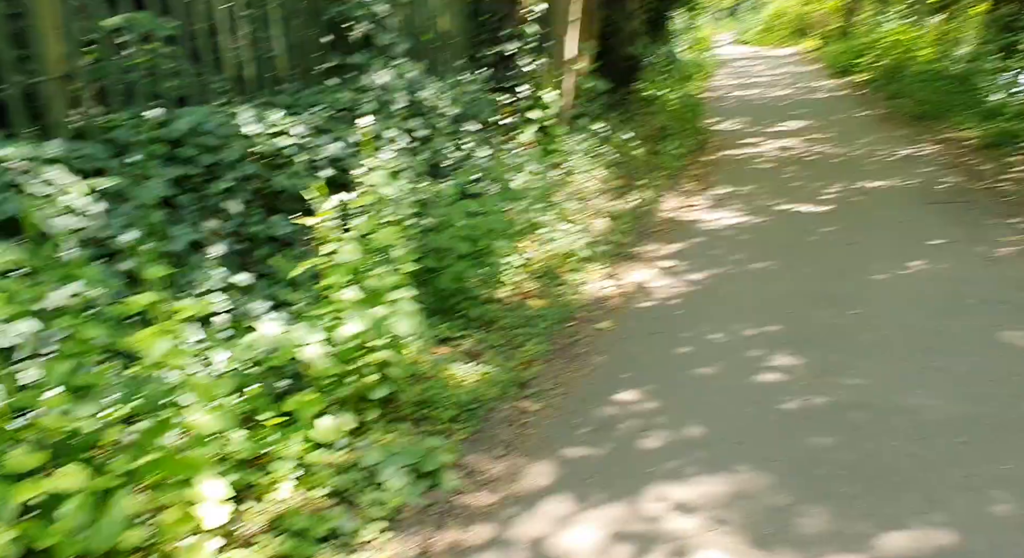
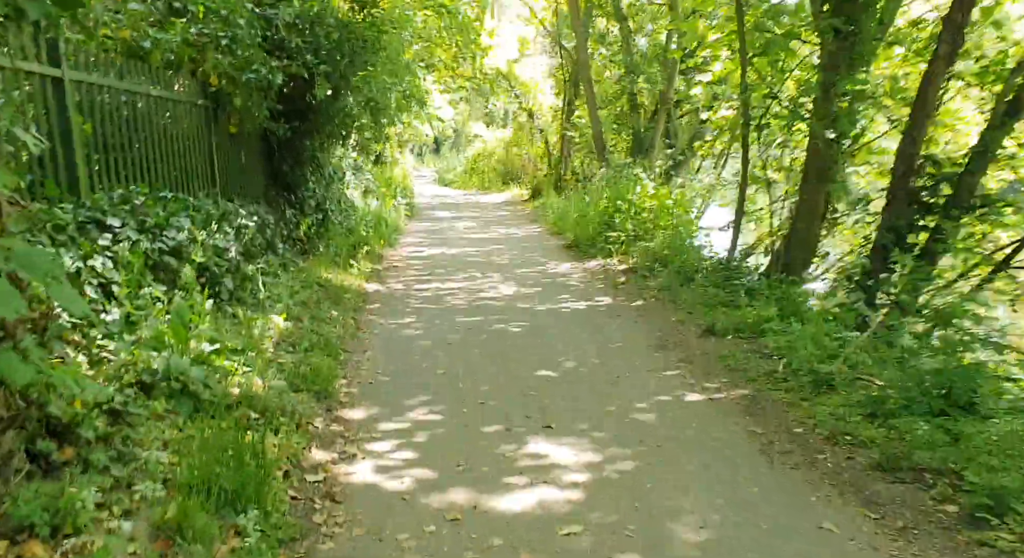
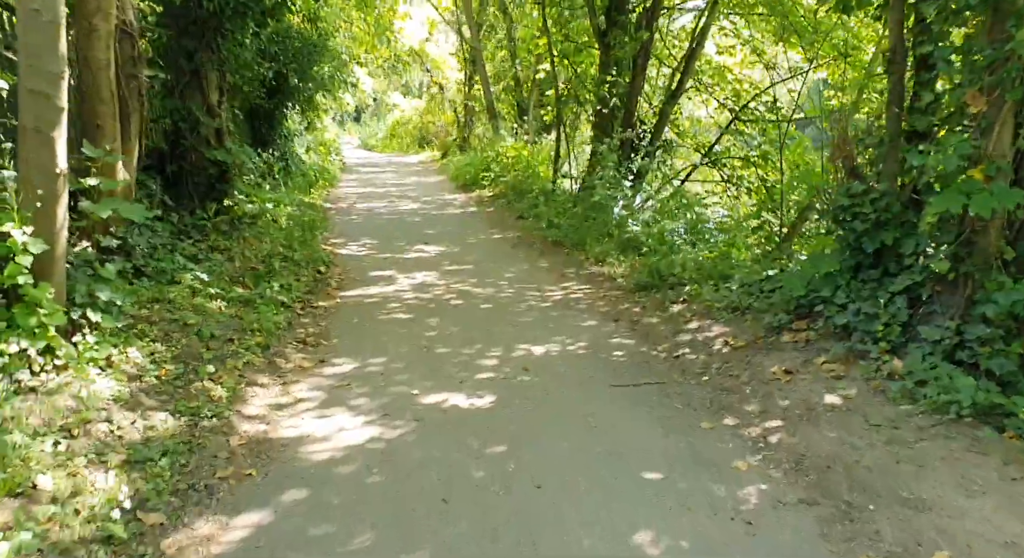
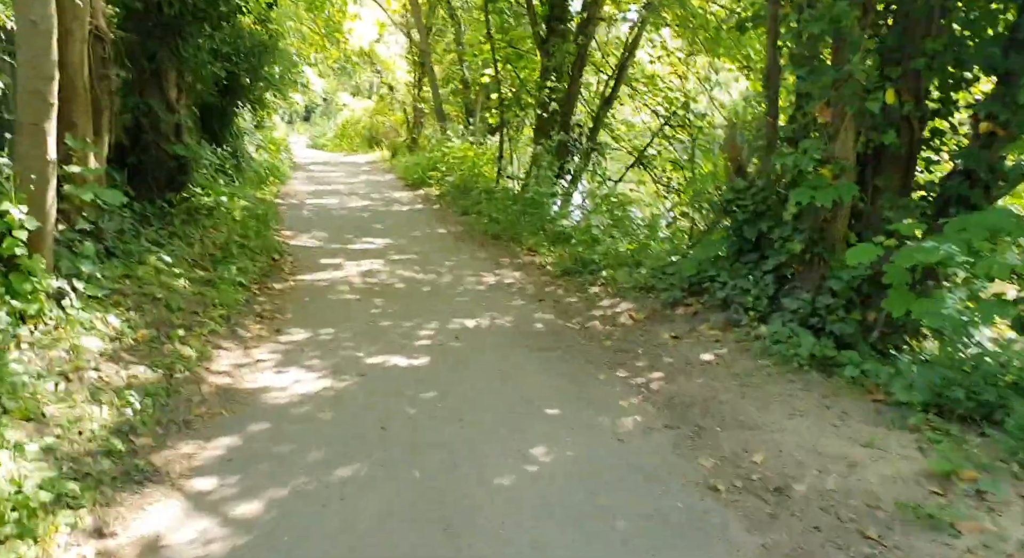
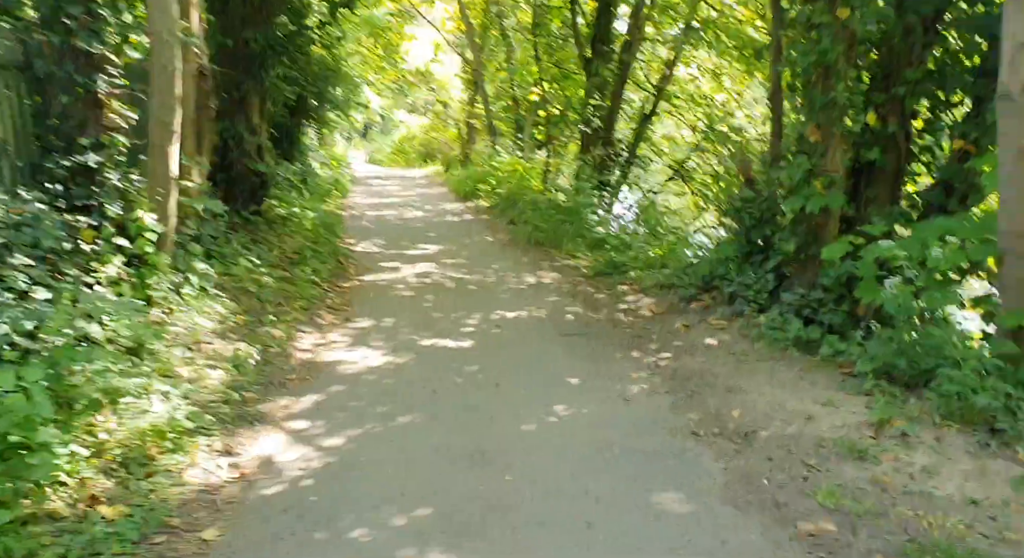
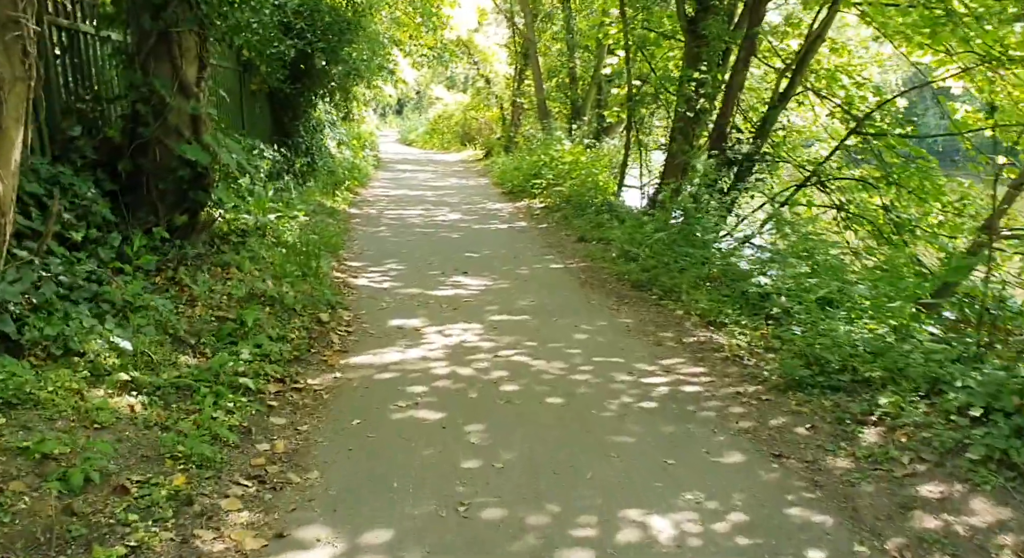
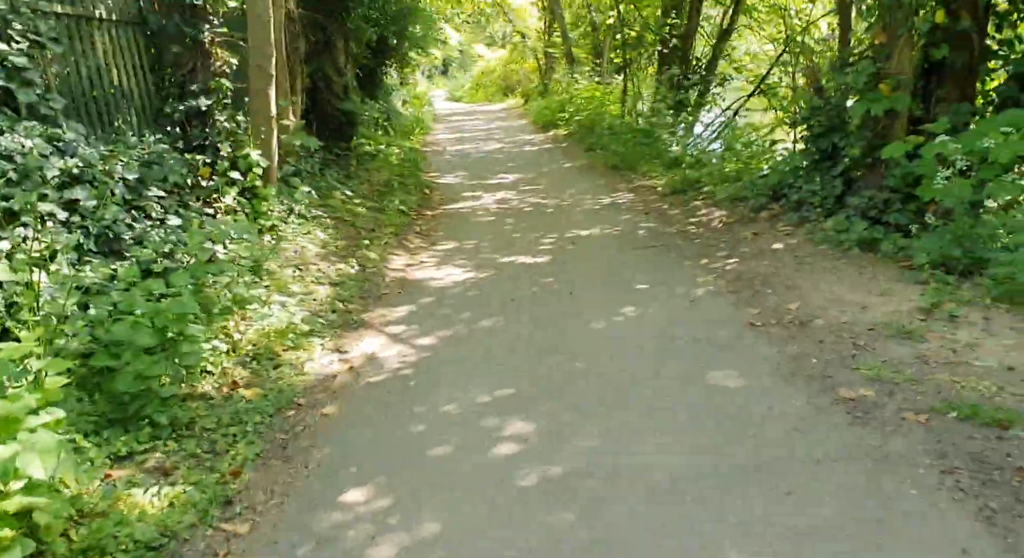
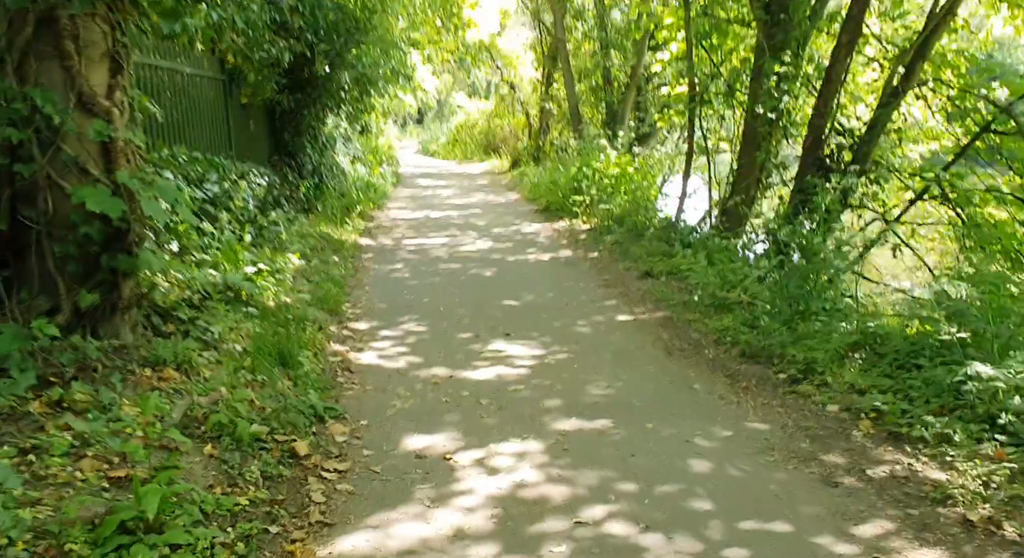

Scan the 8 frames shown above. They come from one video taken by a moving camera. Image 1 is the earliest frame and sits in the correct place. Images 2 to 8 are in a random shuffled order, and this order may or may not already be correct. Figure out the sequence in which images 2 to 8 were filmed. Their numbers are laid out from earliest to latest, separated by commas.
7, 5, 4, 3, 6, 8, 2
